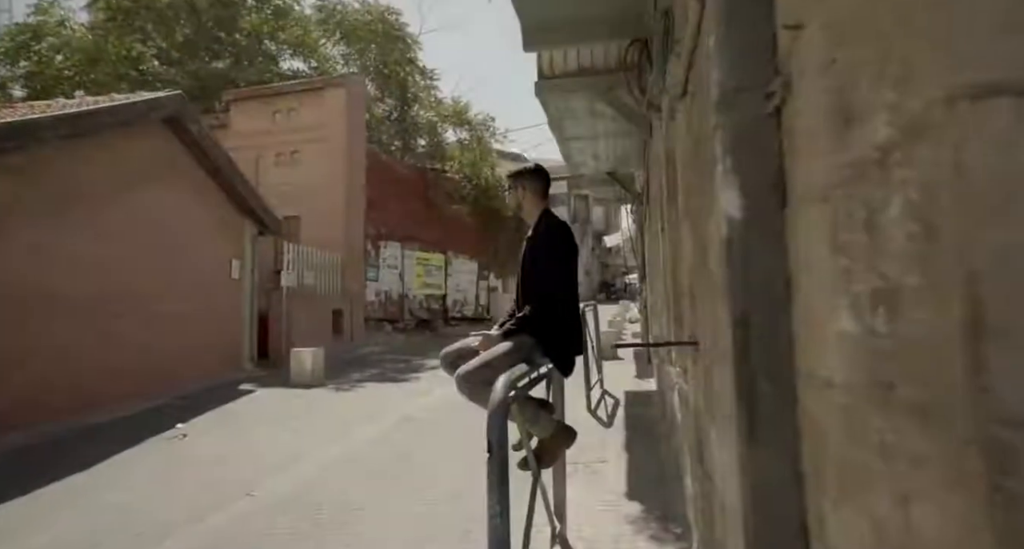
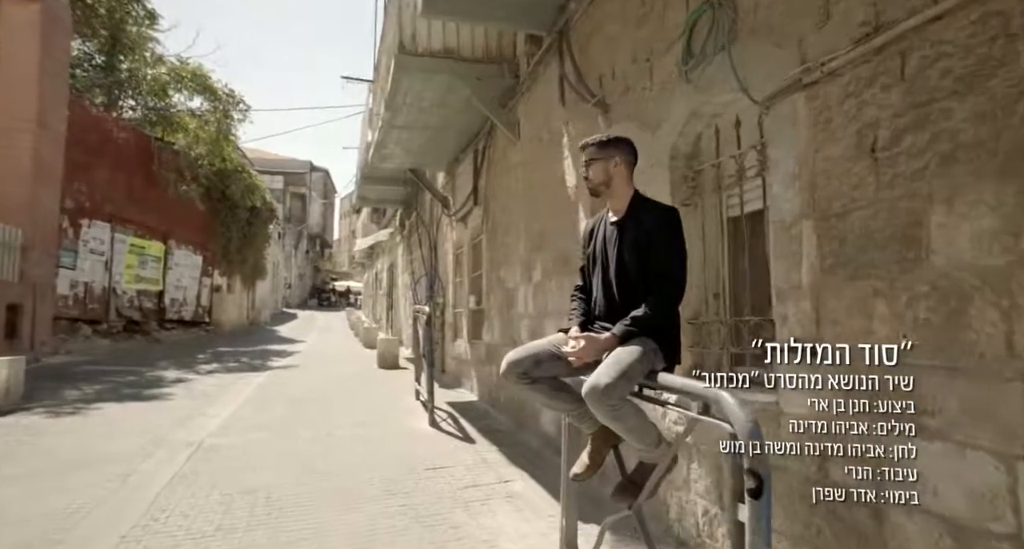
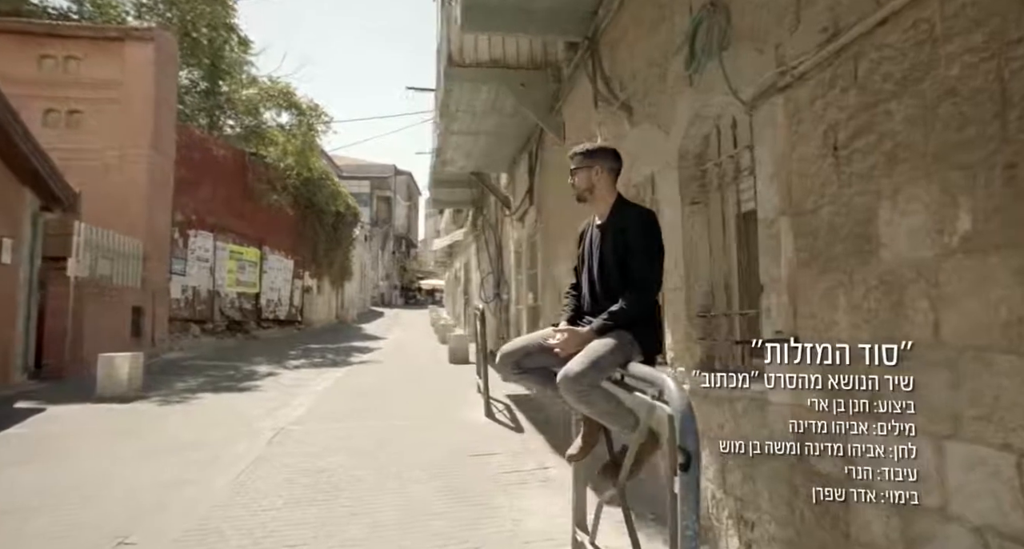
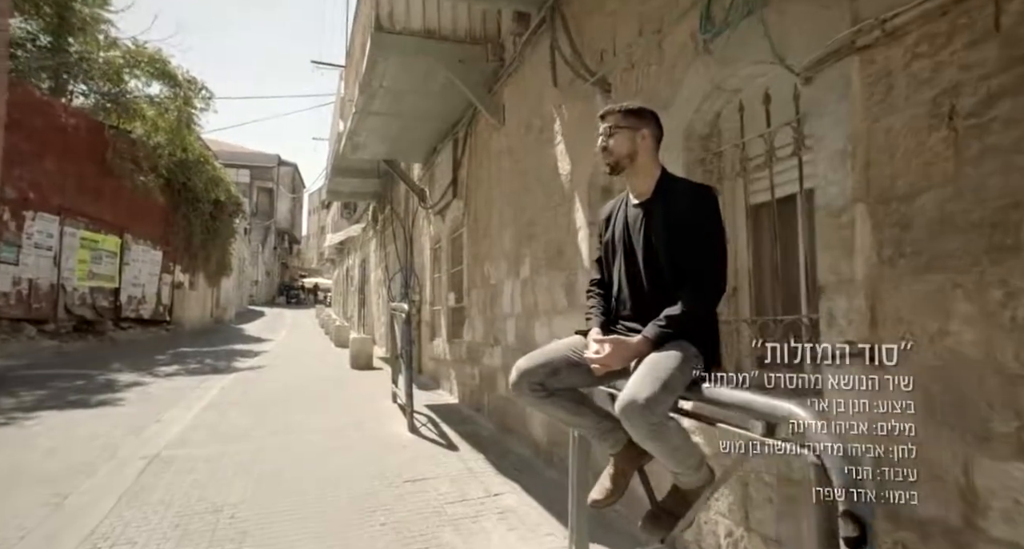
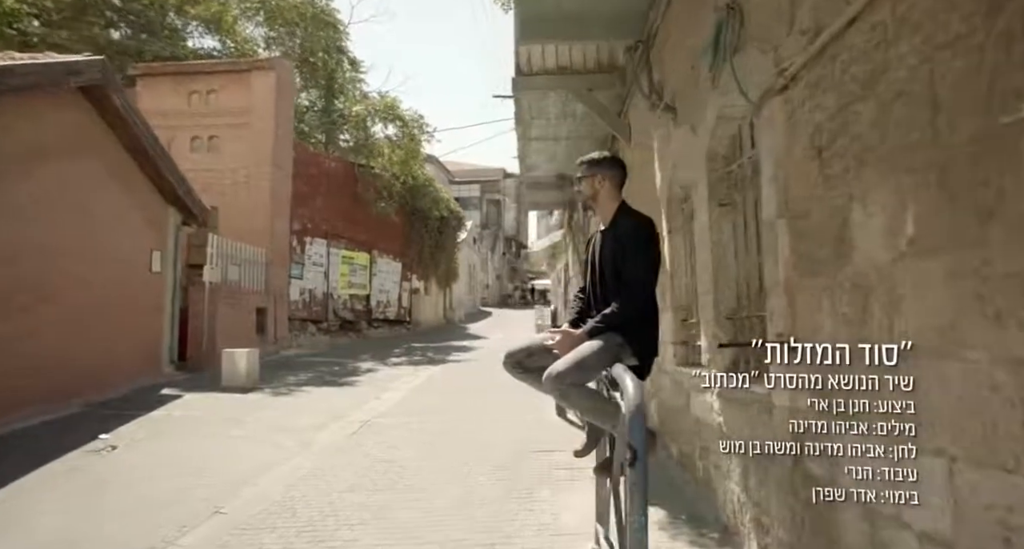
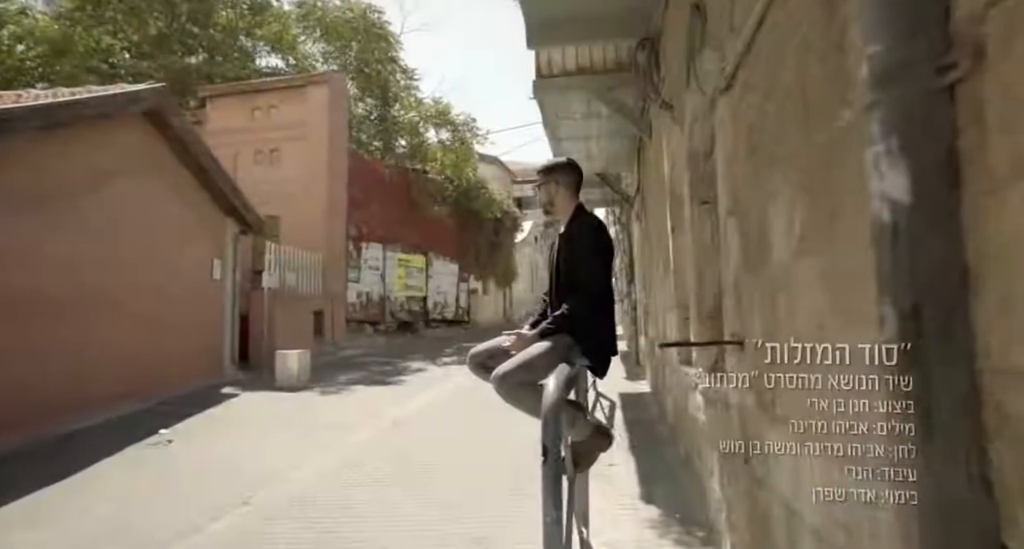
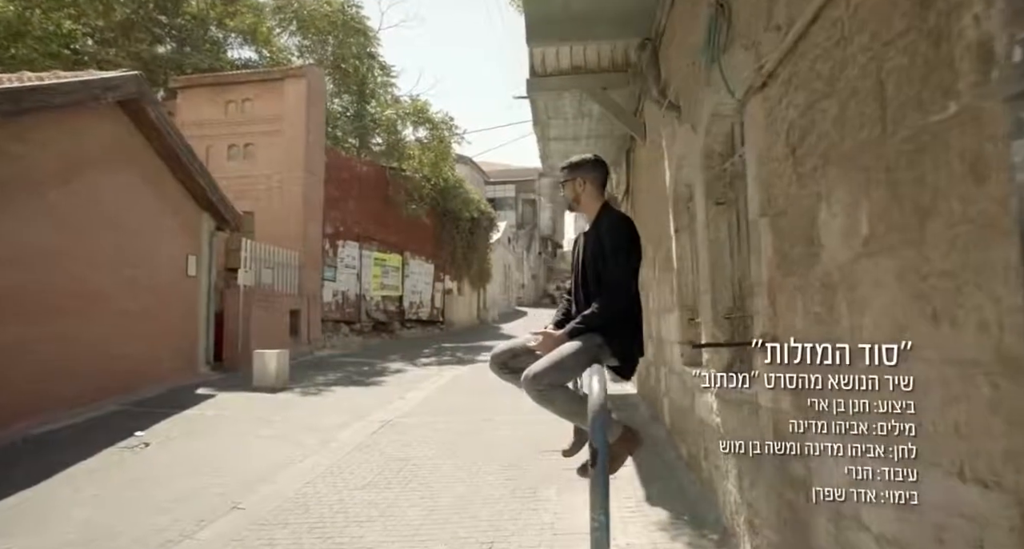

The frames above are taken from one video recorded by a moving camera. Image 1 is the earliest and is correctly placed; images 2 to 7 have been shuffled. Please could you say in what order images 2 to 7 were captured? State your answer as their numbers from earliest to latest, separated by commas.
6, 7, 5, 3, 2, 4
